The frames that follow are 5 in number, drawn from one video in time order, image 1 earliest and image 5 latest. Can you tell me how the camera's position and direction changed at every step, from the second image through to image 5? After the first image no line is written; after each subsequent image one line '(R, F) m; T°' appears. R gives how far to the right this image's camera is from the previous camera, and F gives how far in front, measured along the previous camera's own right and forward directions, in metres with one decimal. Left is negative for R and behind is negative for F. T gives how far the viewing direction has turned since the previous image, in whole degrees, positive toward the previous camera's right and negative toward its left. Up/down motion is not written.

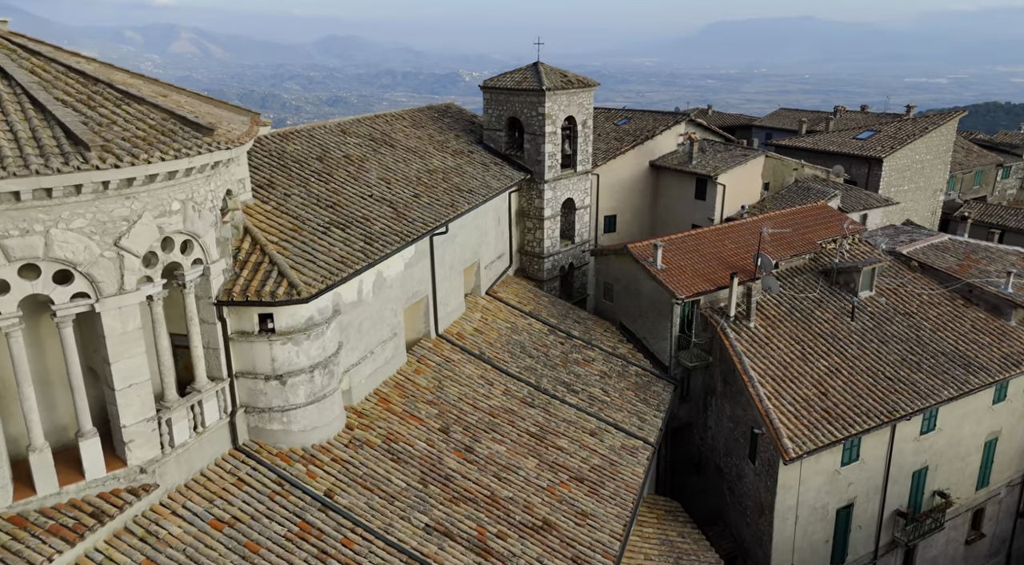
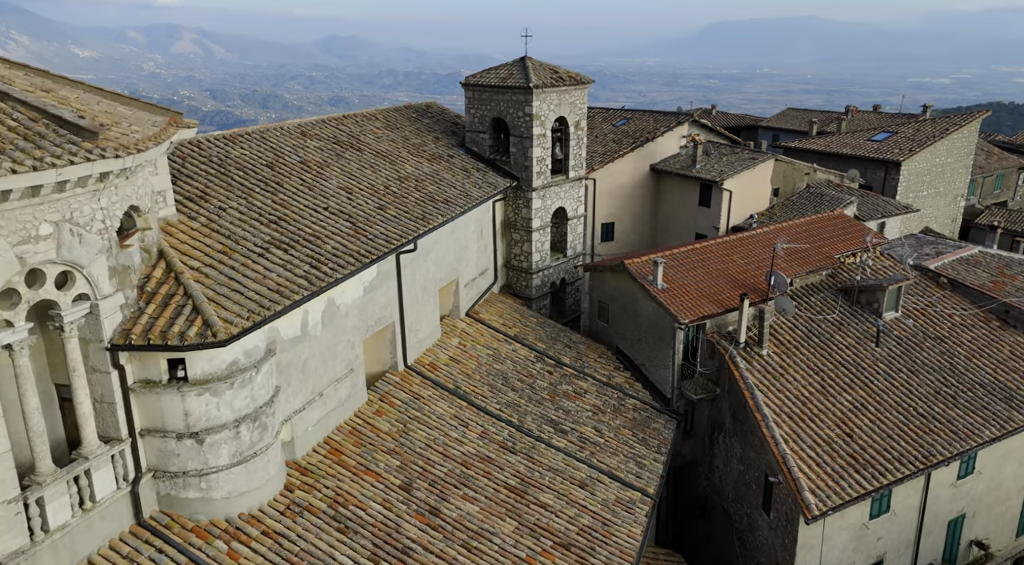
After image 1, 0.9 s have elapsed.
(+0.4, +2.0) m; 0°
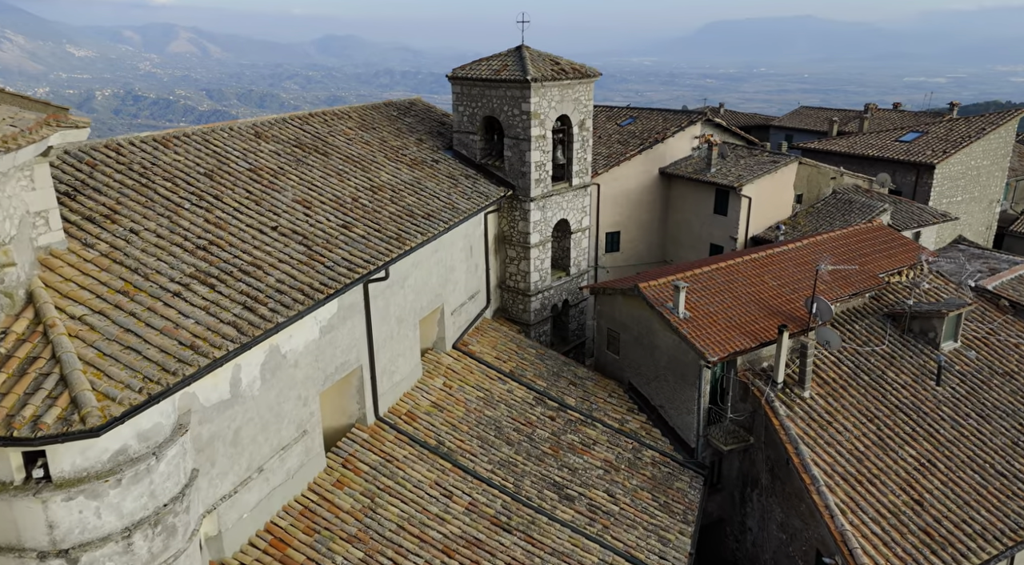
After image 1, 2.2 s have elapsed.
(0.0, +2.4) m; 0°
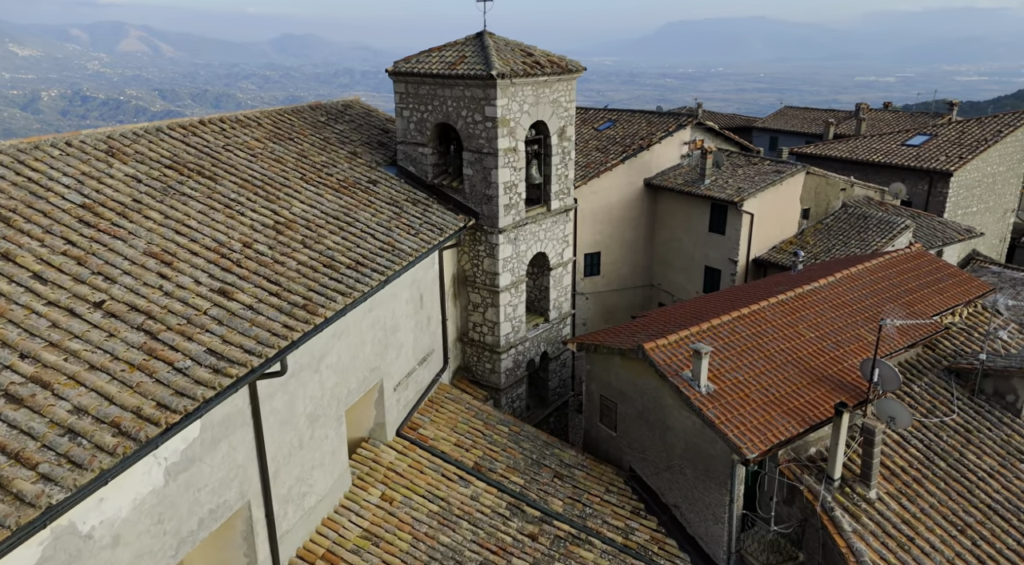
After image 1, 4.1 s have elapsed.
(0.0, +3.5) m; +3°
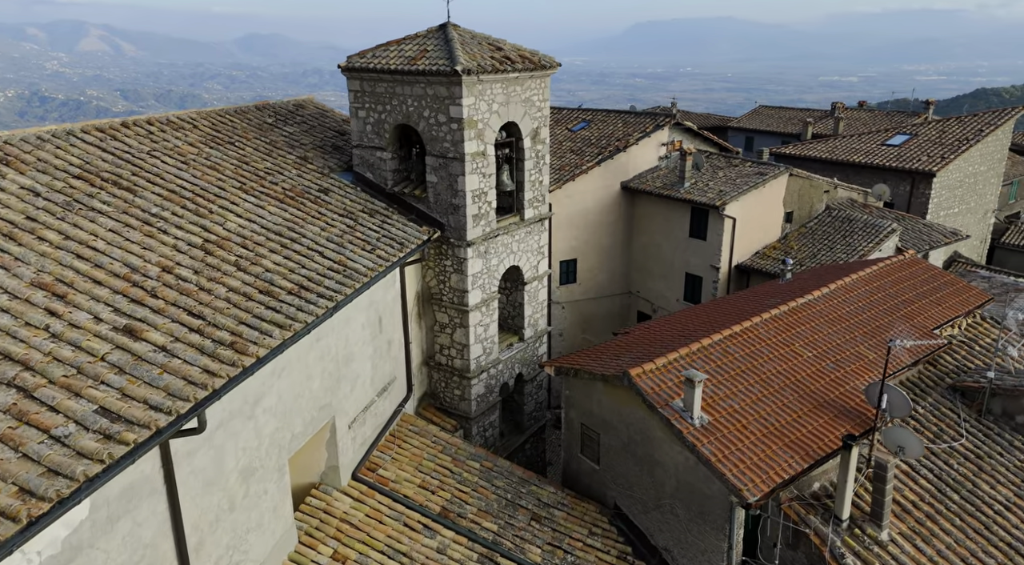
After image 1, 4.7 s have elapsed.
(0.0, +1.1) m; +2°
